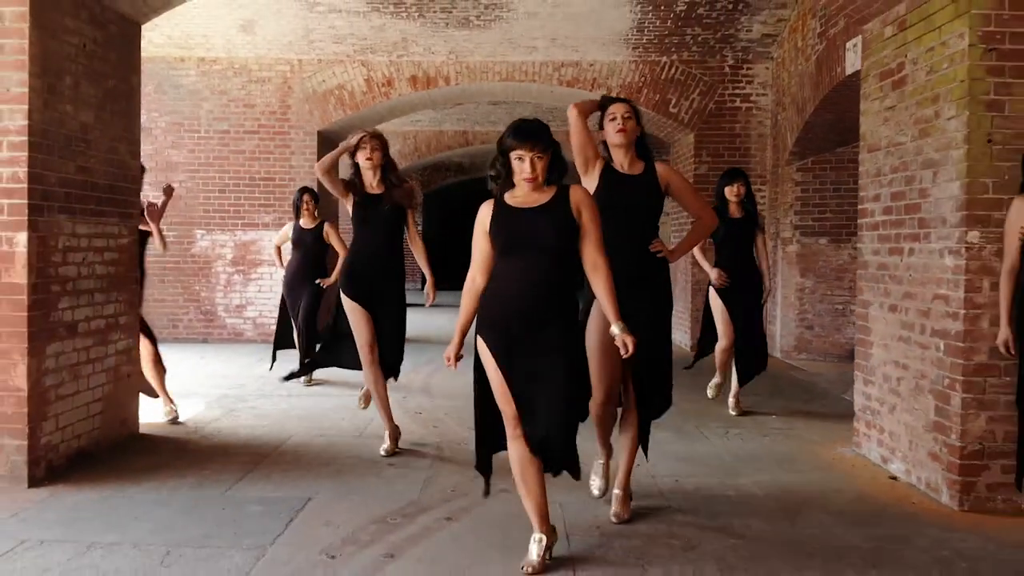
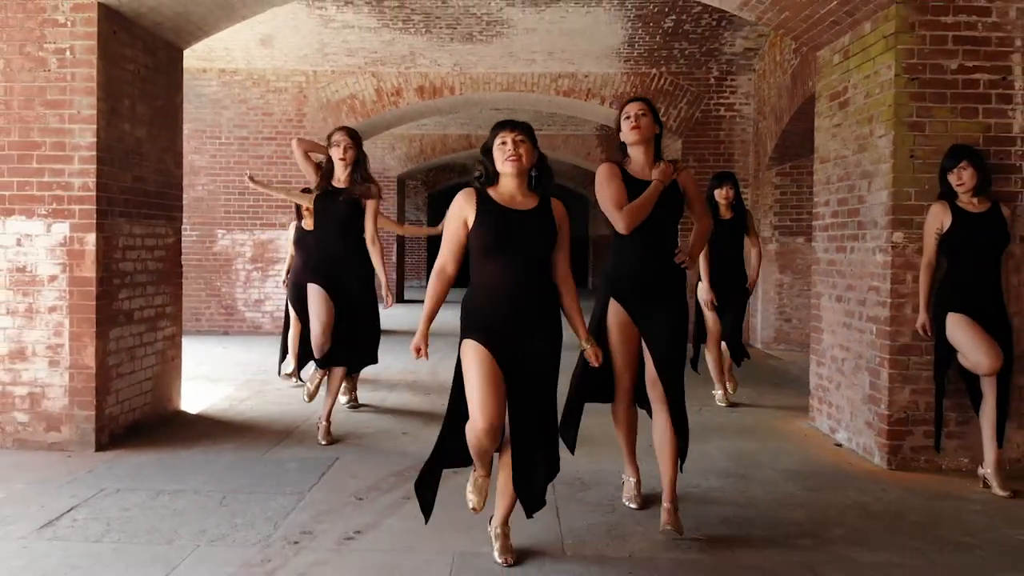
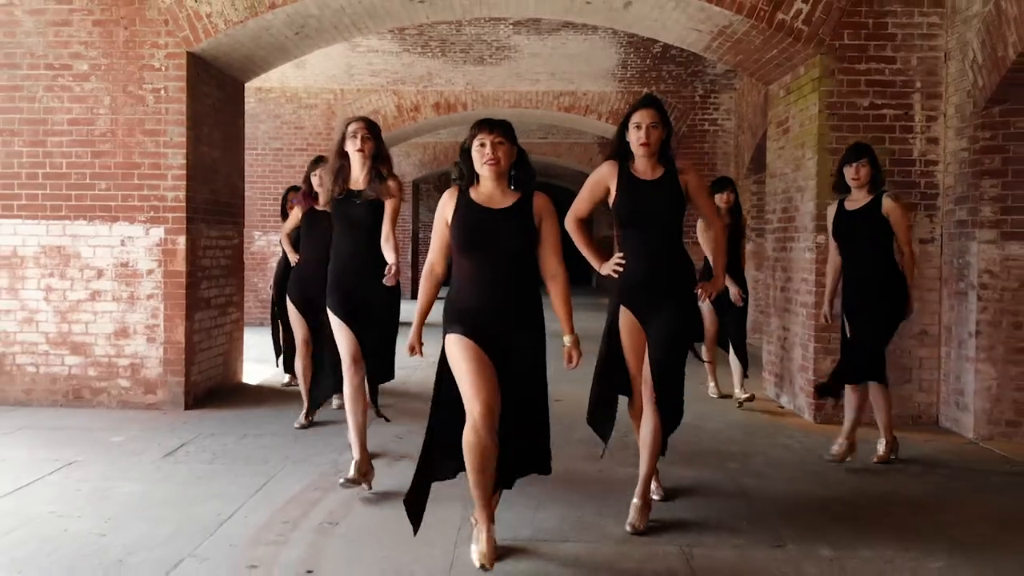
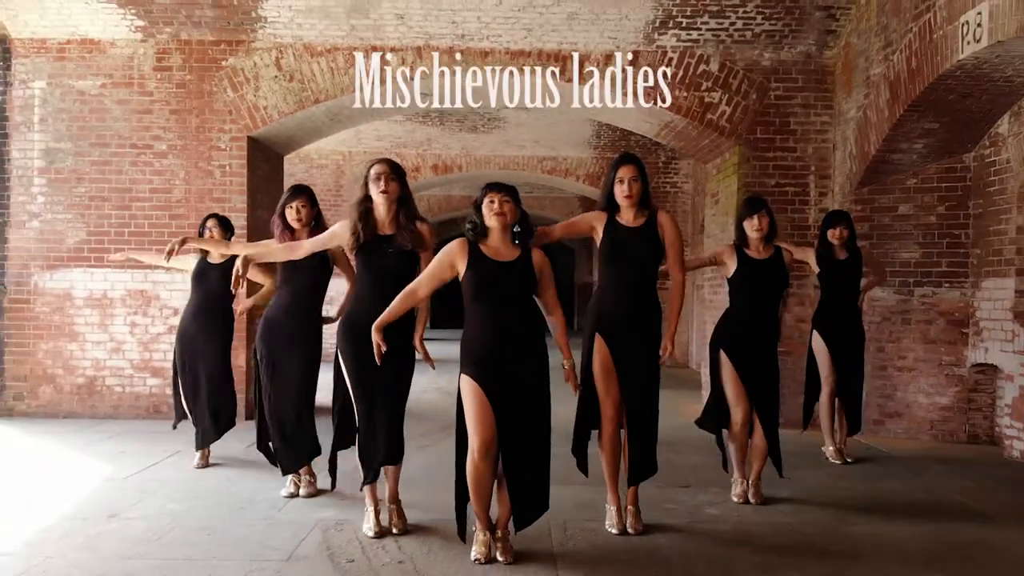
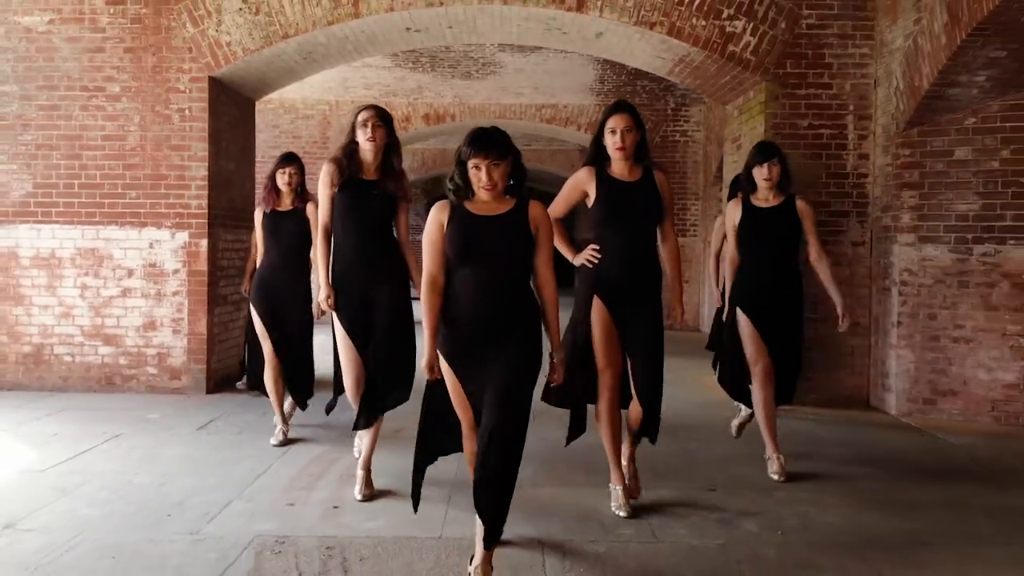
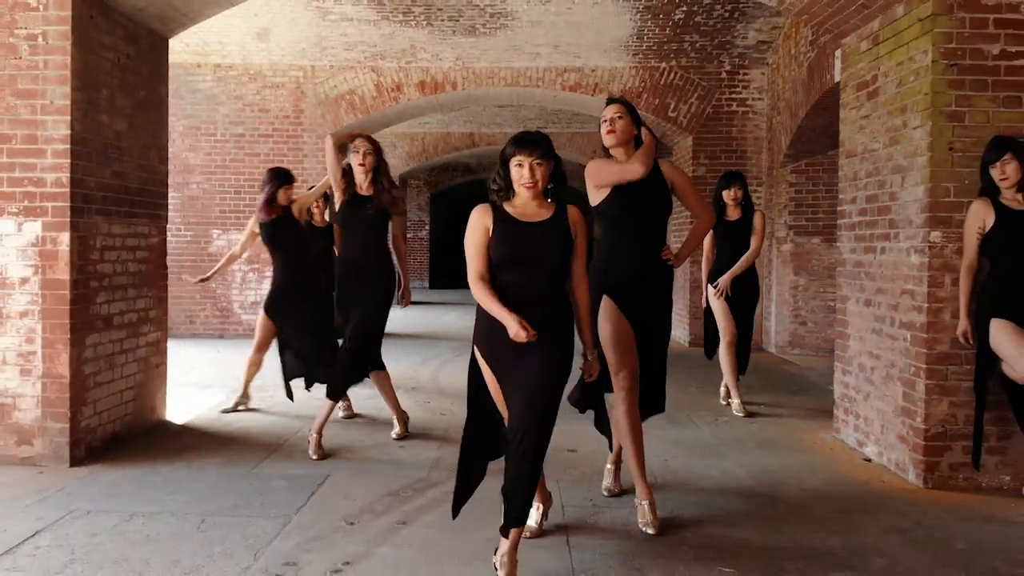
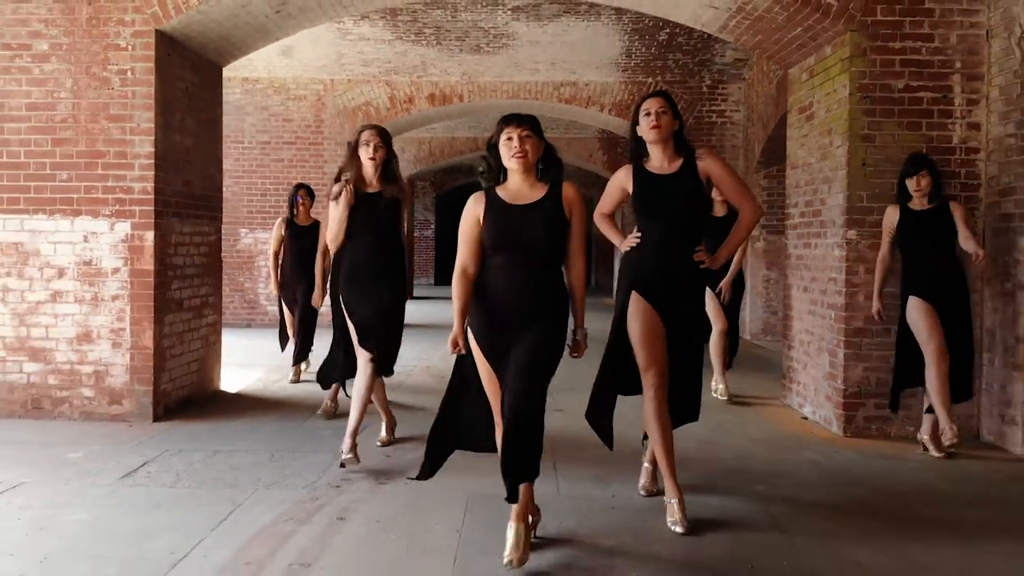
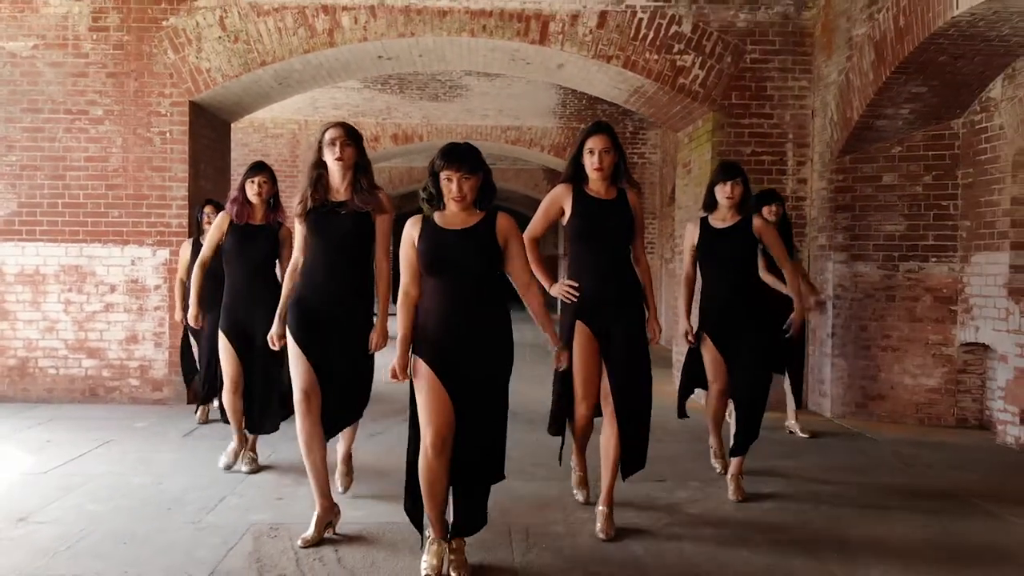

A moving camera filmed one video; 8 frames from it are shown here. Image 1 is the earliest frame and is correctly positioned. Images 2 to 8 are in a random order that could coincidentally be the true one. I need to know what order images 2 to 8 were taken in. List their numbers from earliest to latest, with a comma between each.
6, 2, 7, 3, 5, 8, 4
